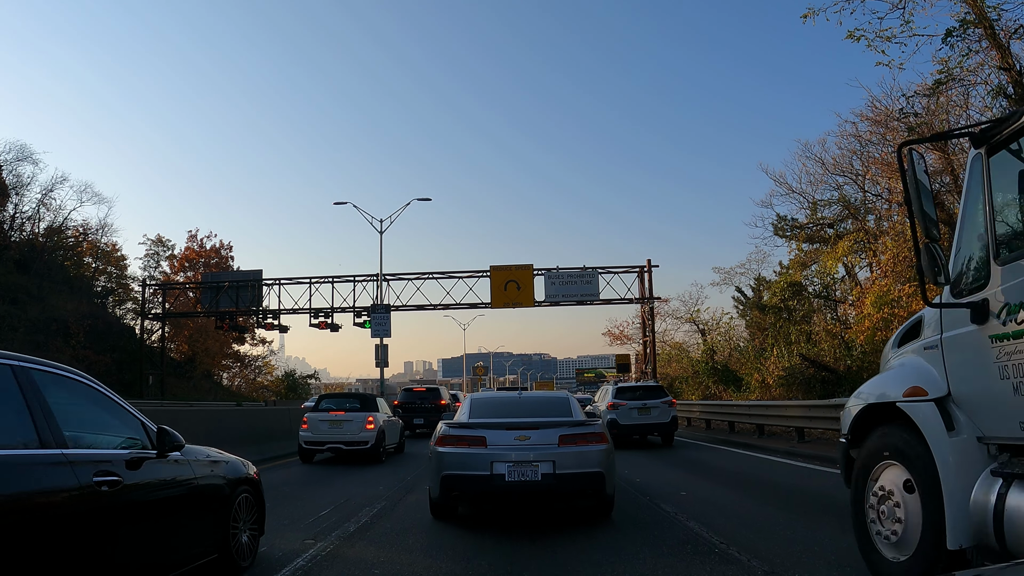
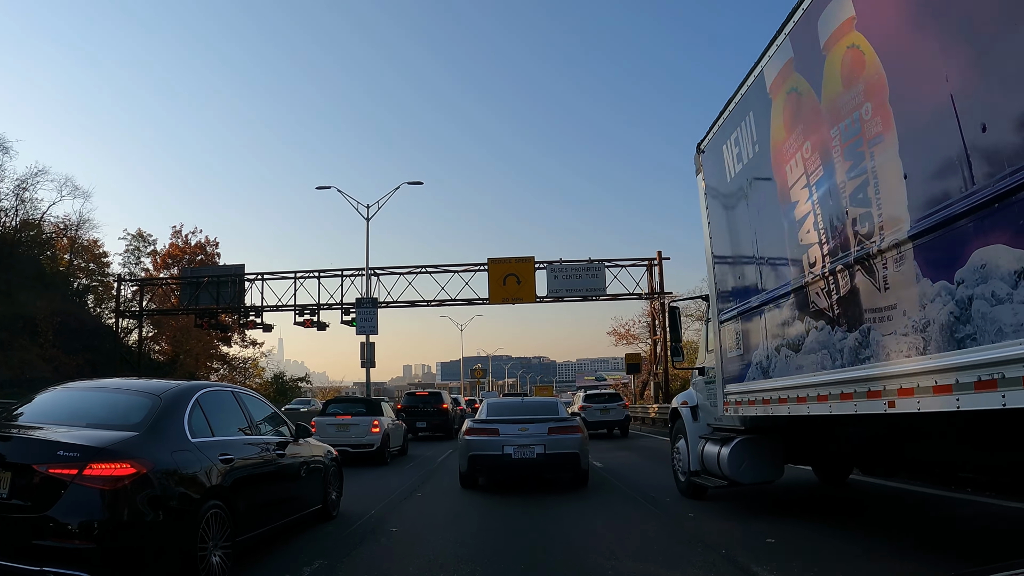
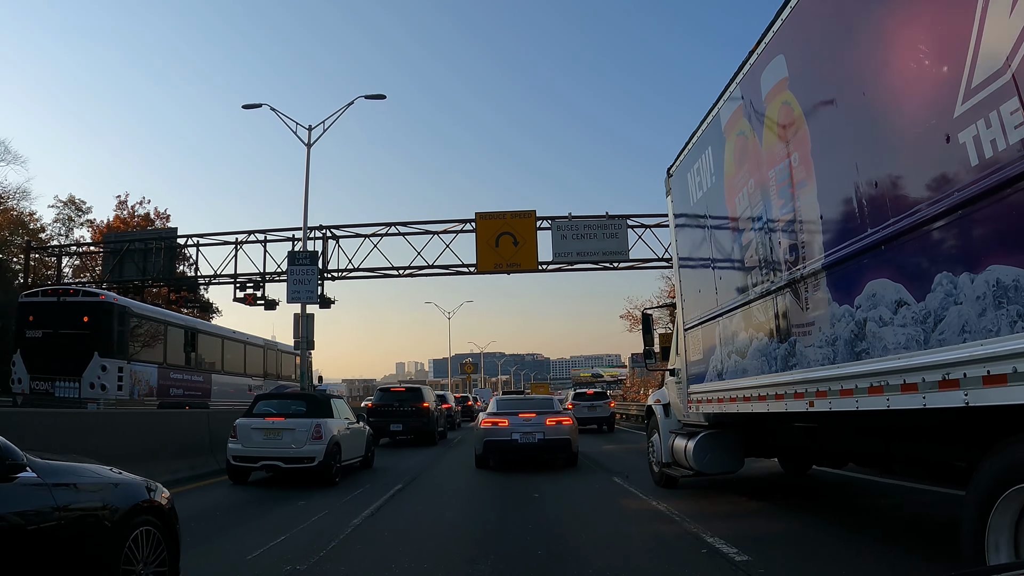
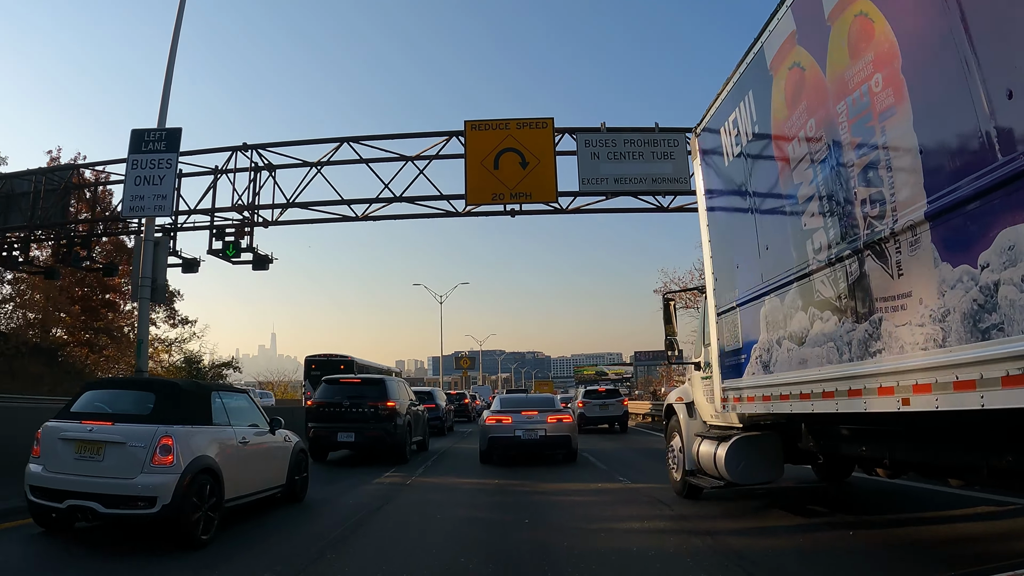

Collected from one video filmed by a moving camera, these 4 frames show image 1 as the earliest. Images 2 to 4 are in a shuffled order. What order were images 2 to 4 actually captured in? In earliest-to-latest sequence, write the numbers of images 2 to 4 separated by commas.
2, 3, 4
